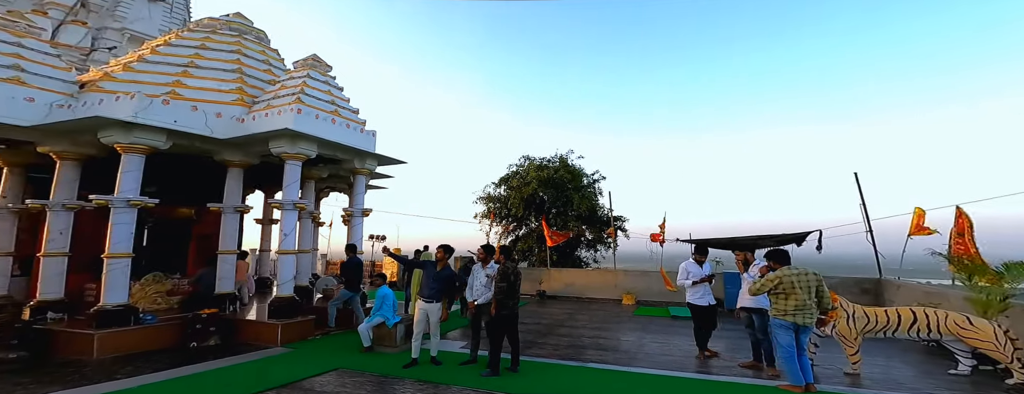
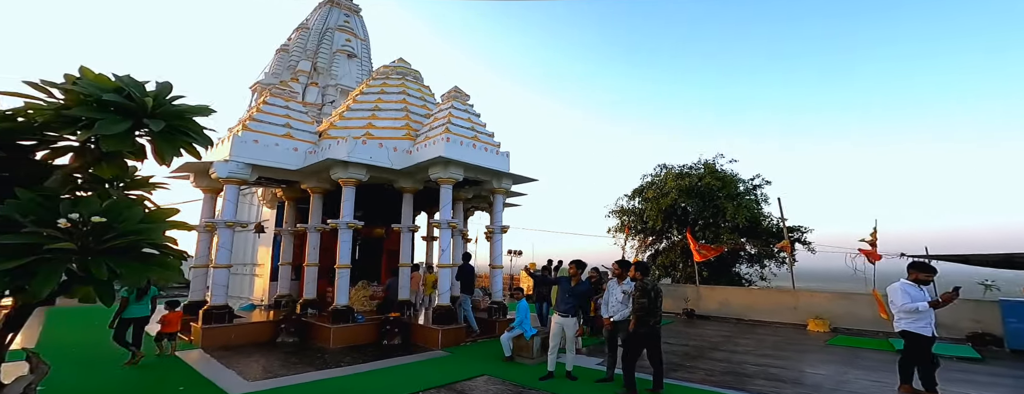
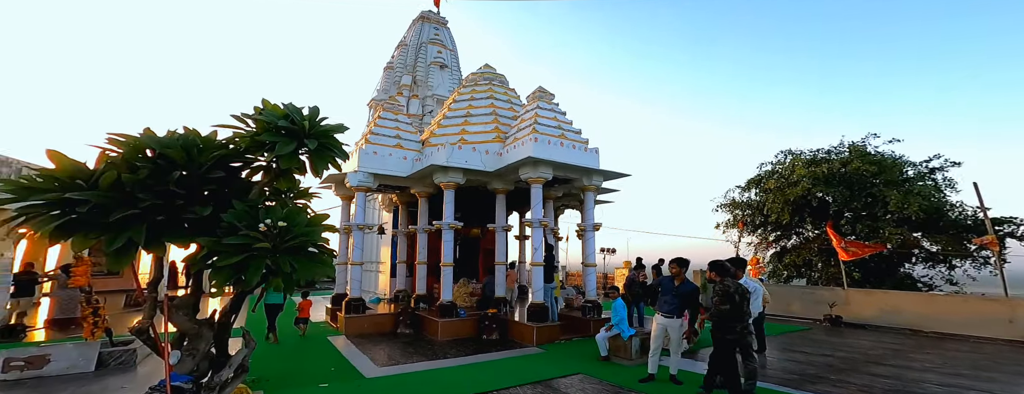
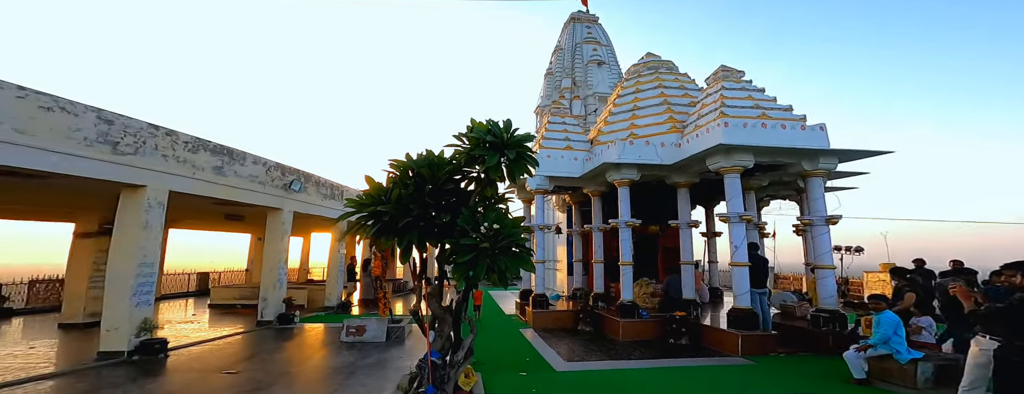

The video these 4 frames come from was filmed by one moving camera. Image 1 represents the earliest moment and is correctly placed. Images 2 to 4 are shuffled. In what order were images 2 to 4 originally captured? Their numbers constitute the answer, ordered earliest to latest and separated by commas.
2, 3, 4
